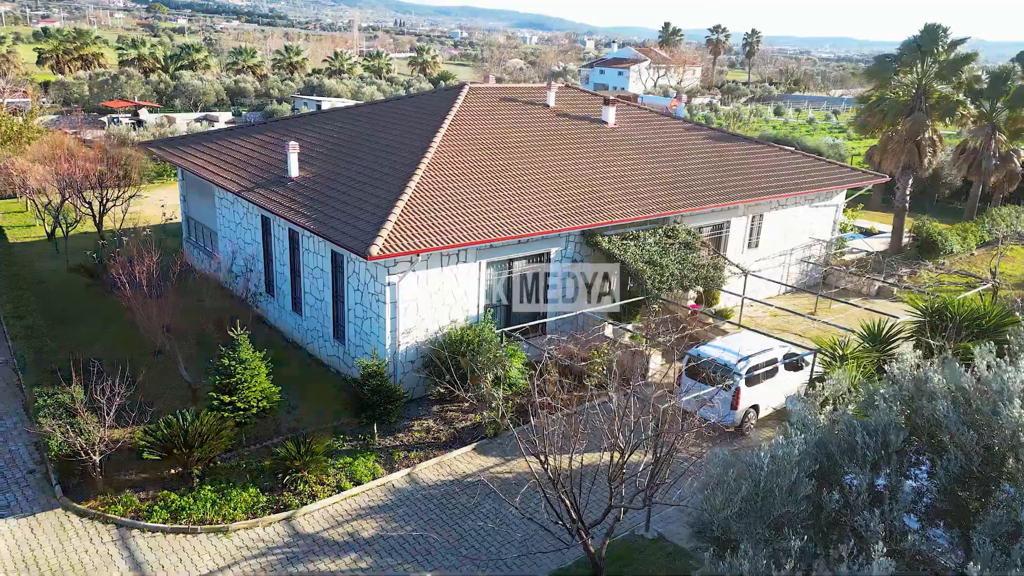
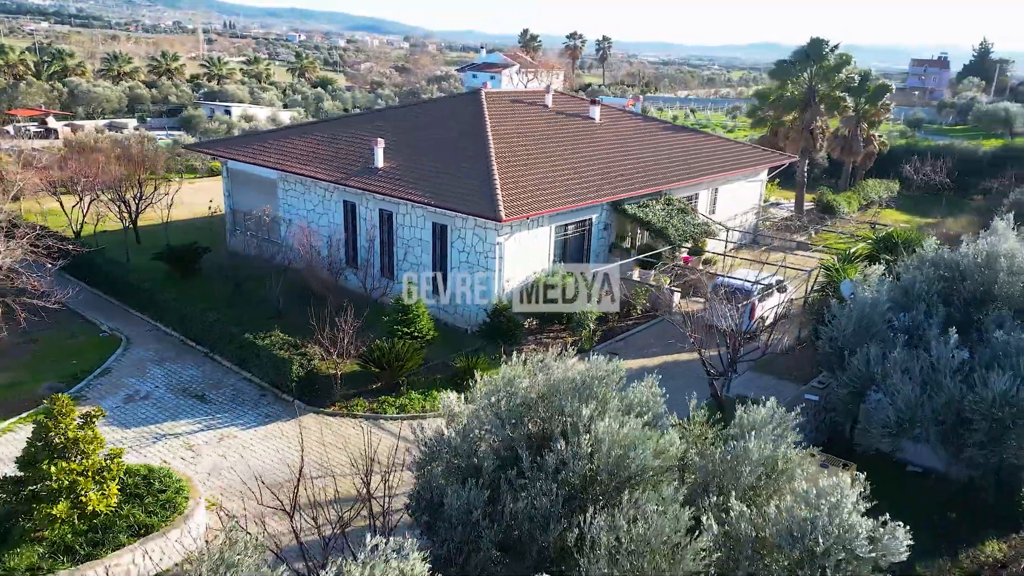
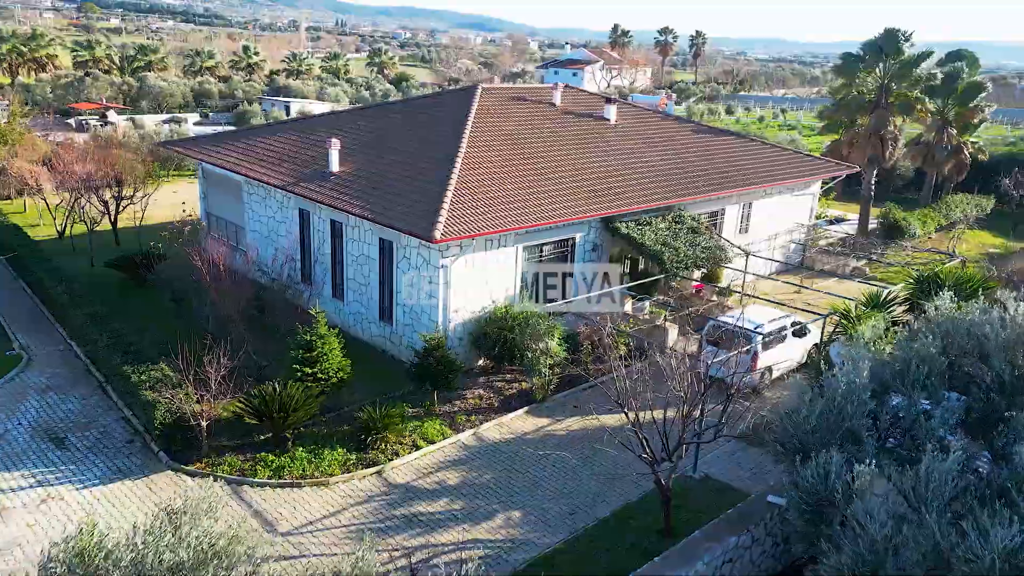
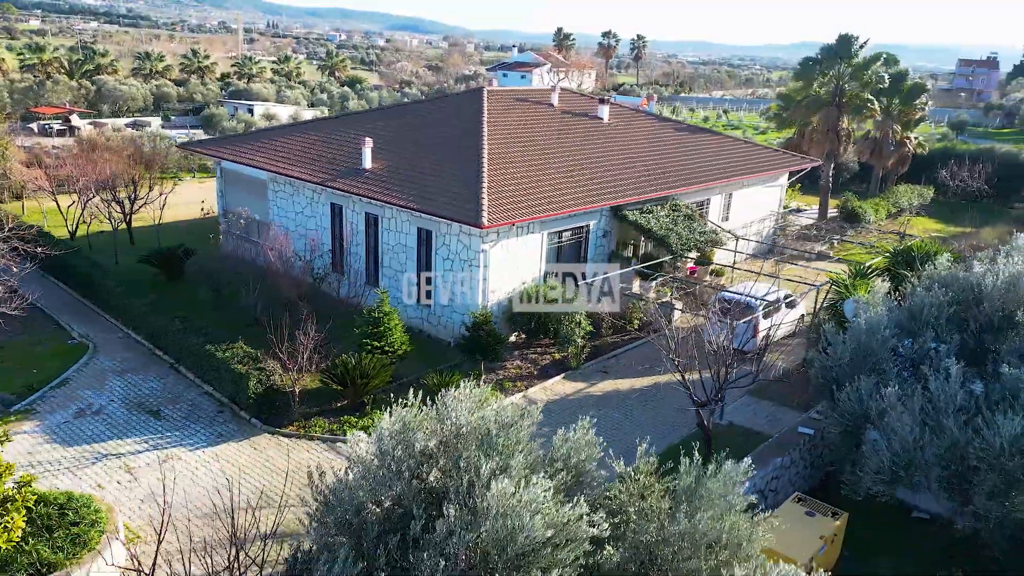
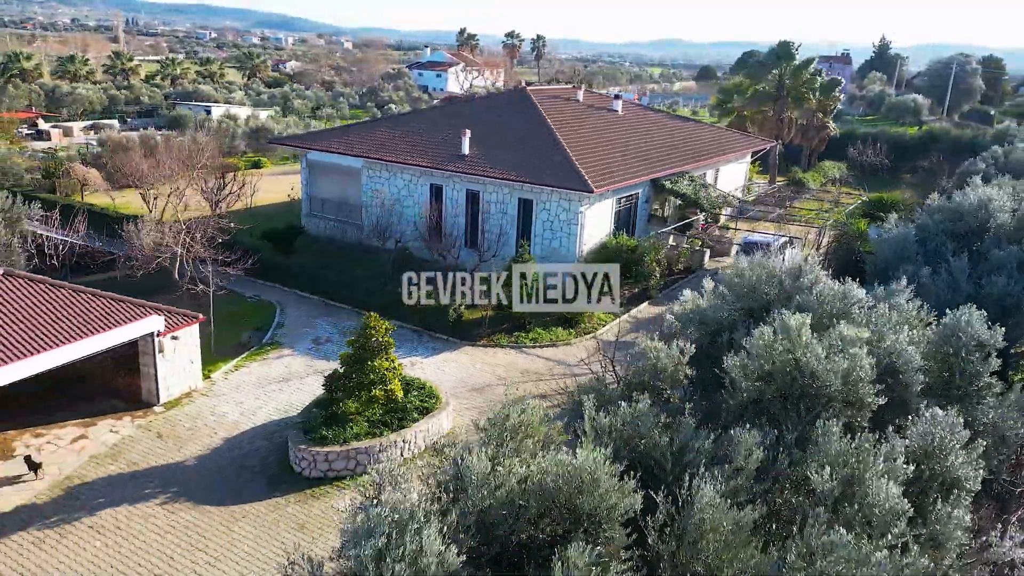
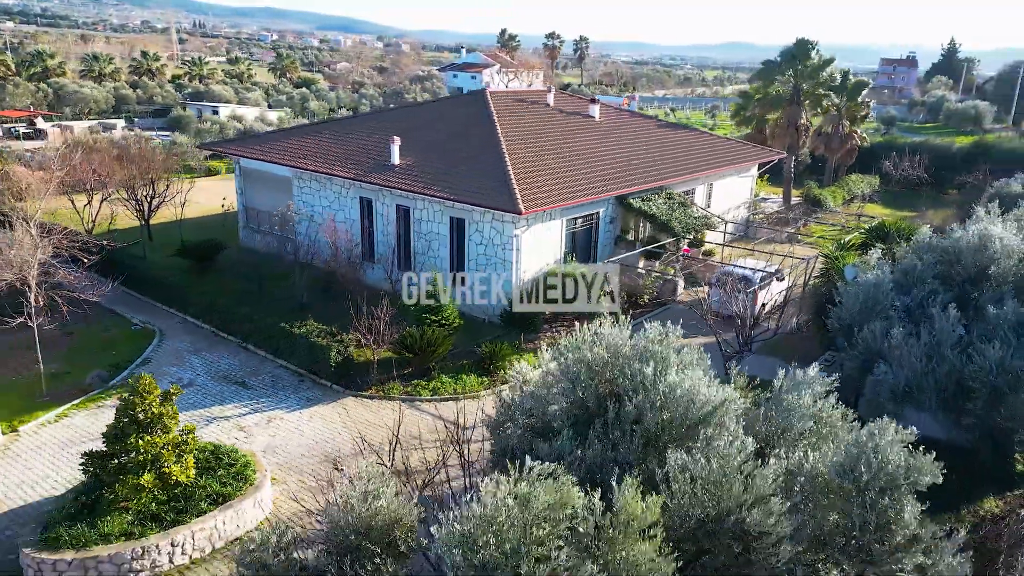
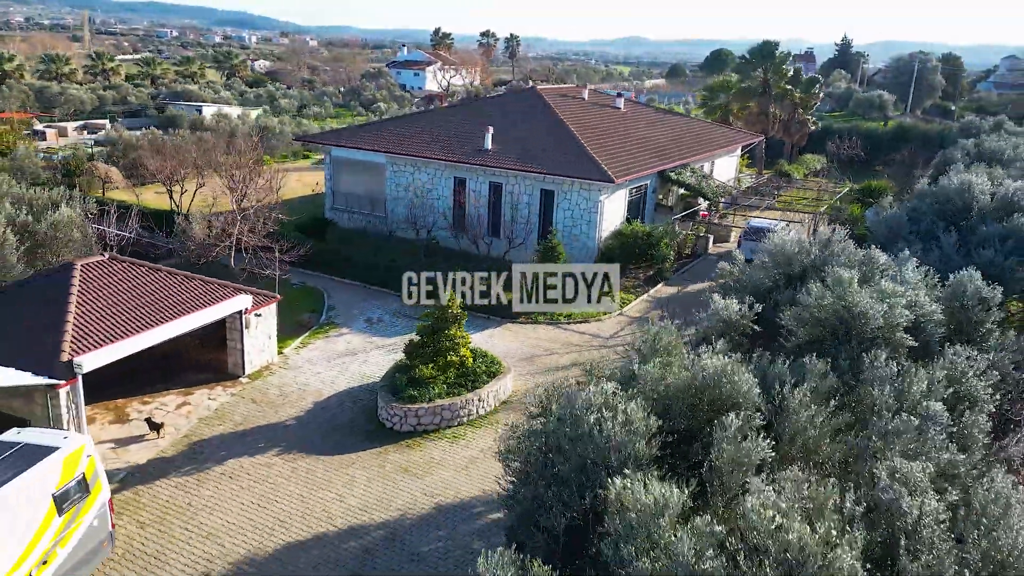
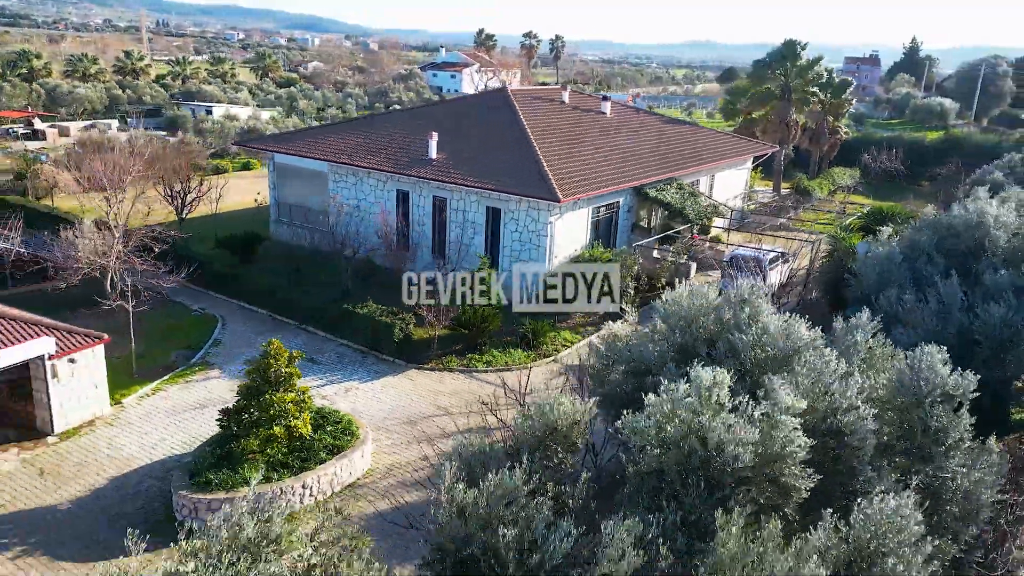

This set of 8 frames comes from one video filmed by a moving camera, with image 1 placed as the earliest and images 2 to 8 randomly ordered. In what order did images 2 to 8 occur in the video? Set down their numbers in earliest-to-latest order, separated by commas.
3, 4, 2, 6, 8, 5, 7
